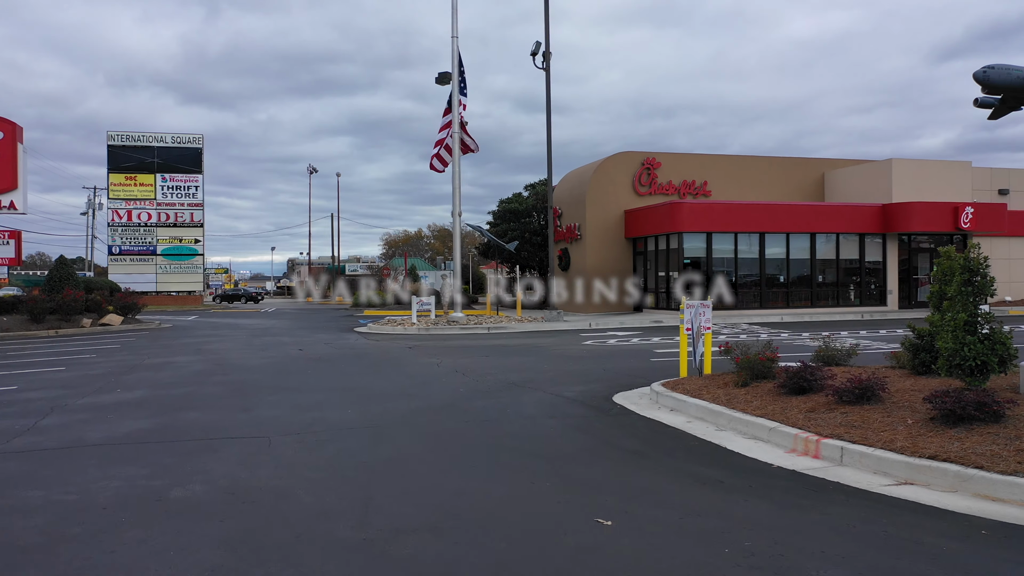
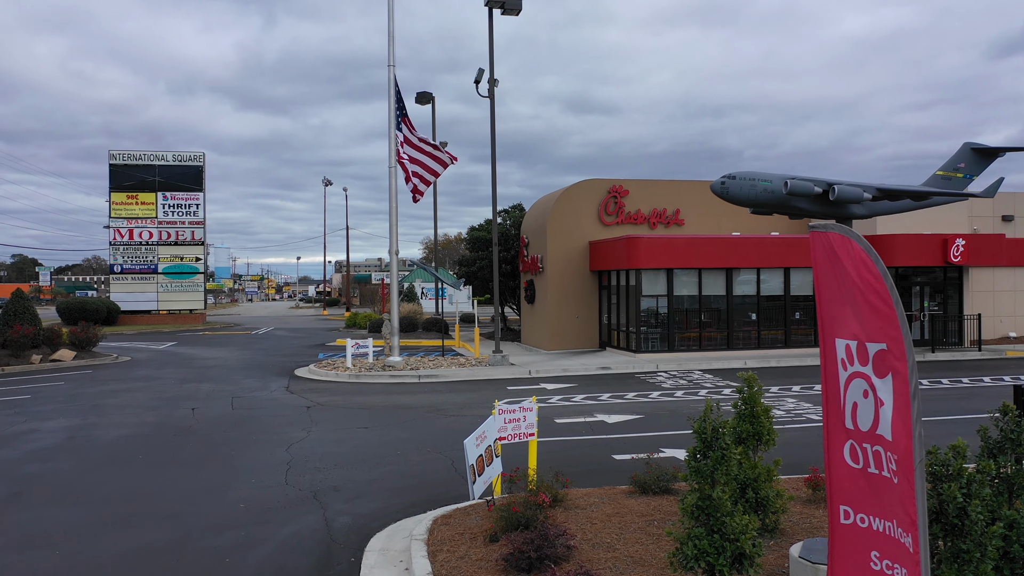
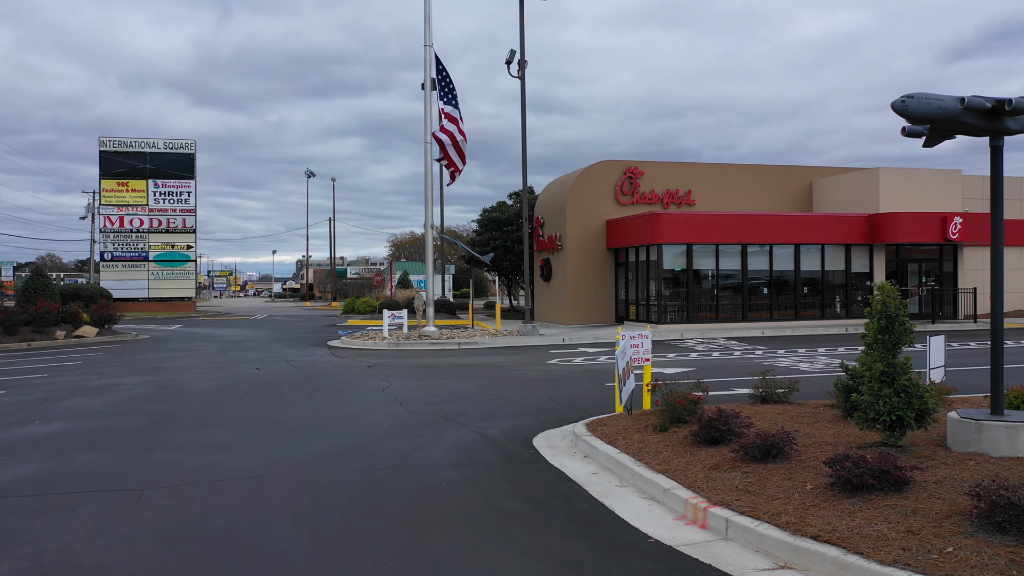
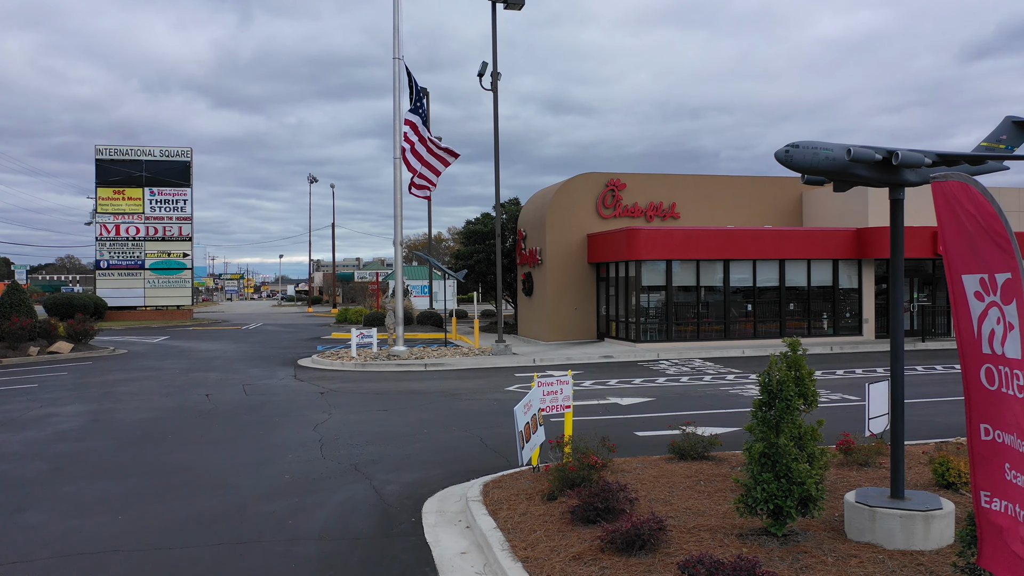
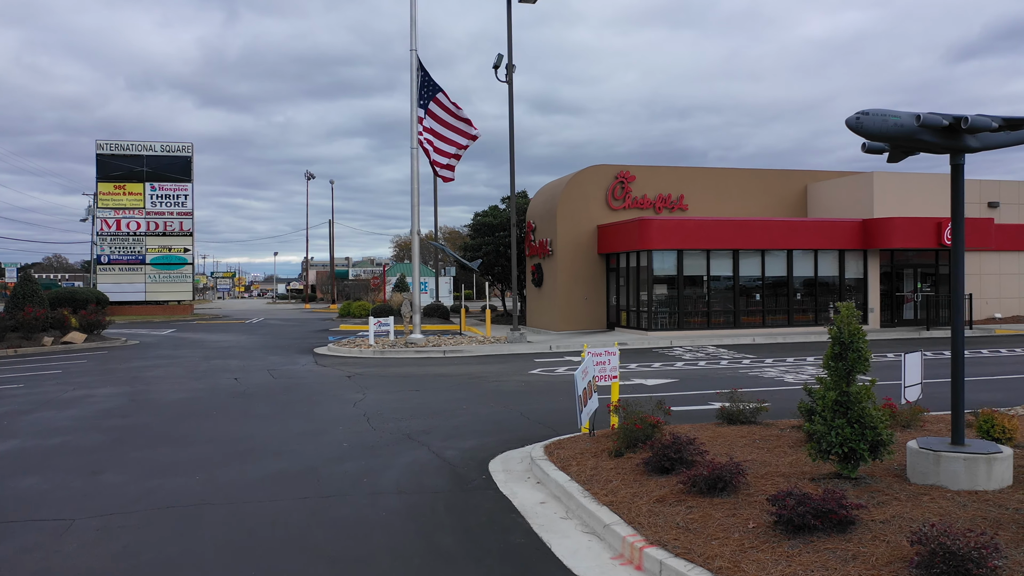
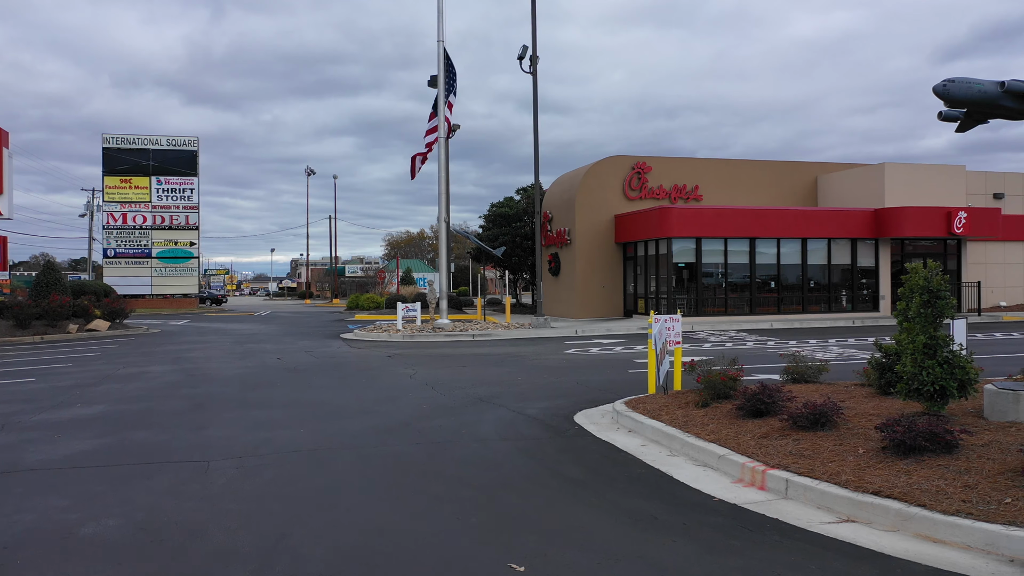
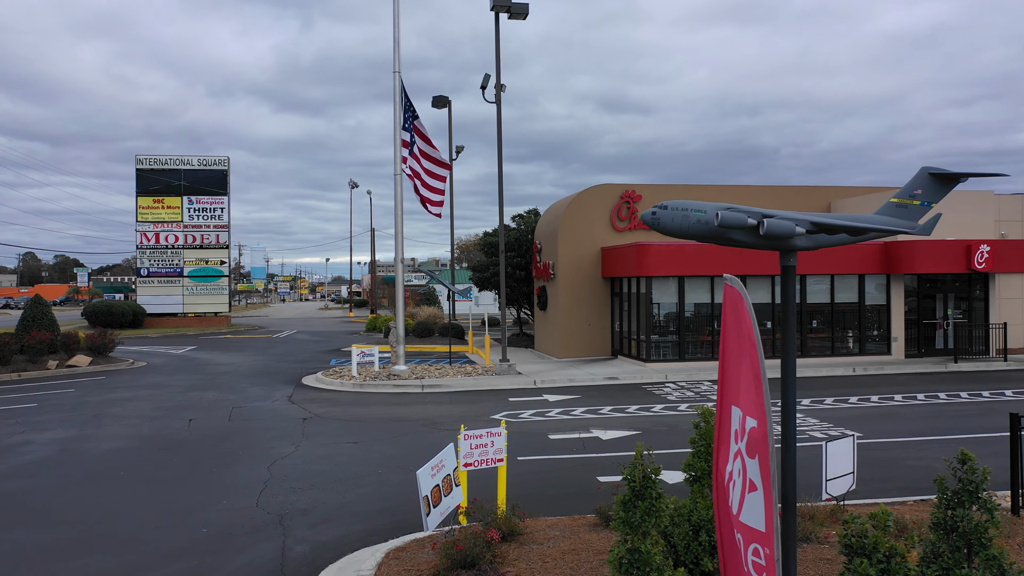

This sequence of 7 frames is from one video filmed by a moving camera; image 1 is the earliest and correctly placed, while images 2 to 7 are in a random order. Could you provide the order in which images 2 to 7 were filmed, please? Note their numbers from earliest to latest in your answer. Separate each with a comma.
6, 3, 5, 4, 2, 7
